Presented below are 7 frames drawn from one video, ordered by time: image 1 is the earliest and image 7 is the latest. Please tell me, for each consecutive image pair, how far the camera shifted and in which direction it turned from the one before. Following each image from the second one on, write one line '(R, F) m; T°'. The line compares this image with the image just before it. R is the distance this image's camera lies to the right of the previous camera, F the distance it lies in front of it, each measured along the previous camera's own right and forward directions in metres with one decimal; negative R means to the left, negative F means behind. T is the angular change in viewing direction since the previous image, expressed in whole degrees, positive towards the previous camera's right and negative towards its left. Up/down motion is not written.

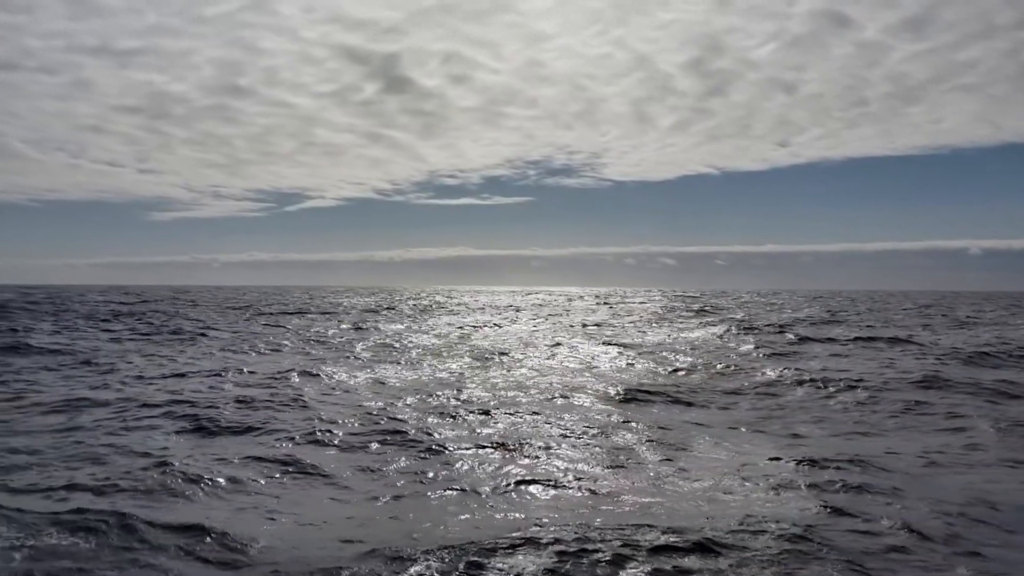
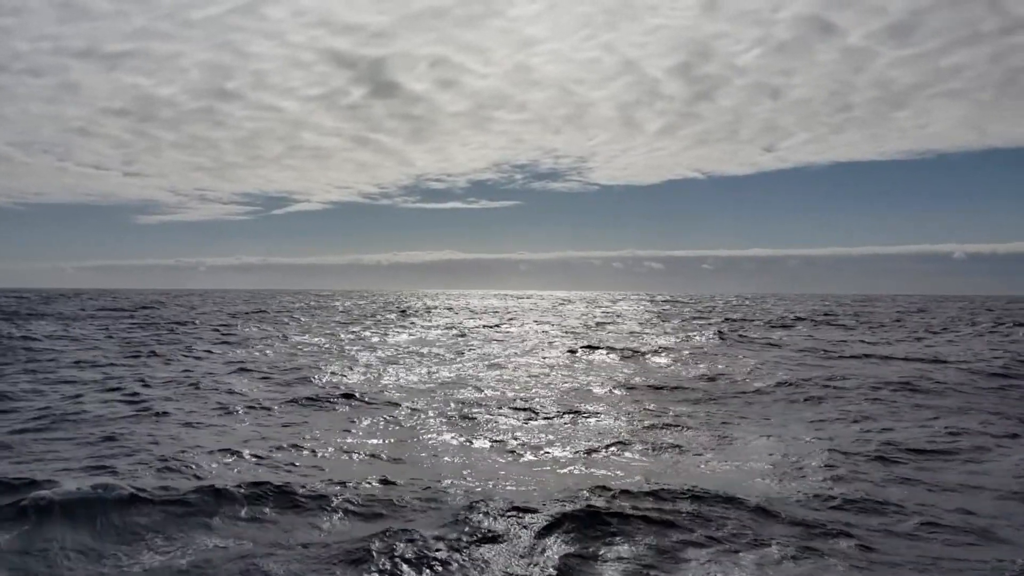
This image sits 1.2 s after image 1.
(-0.6, -0.2) m; +1°
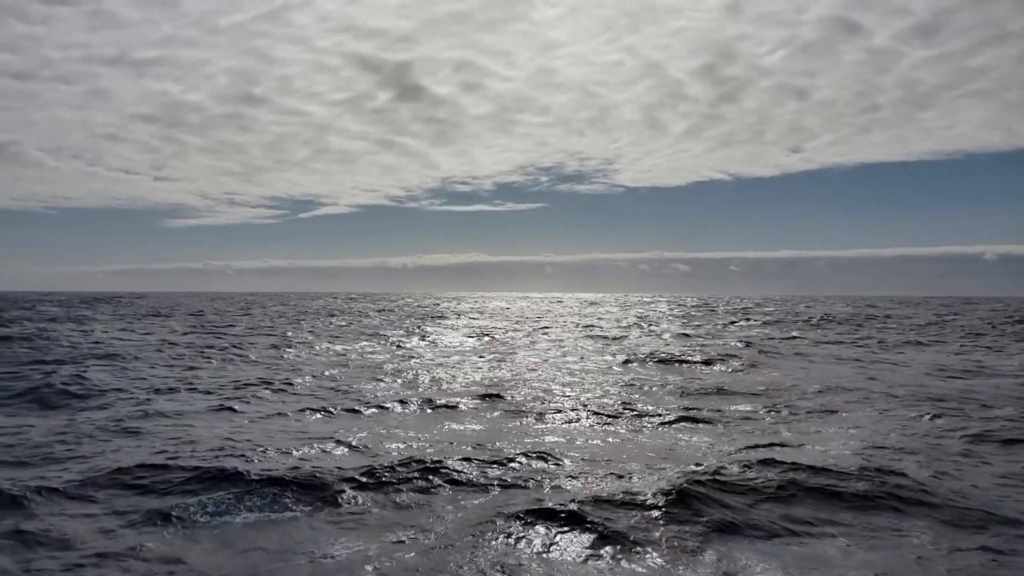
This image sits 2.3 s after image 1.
(-1.3, -0.5) m; -2°
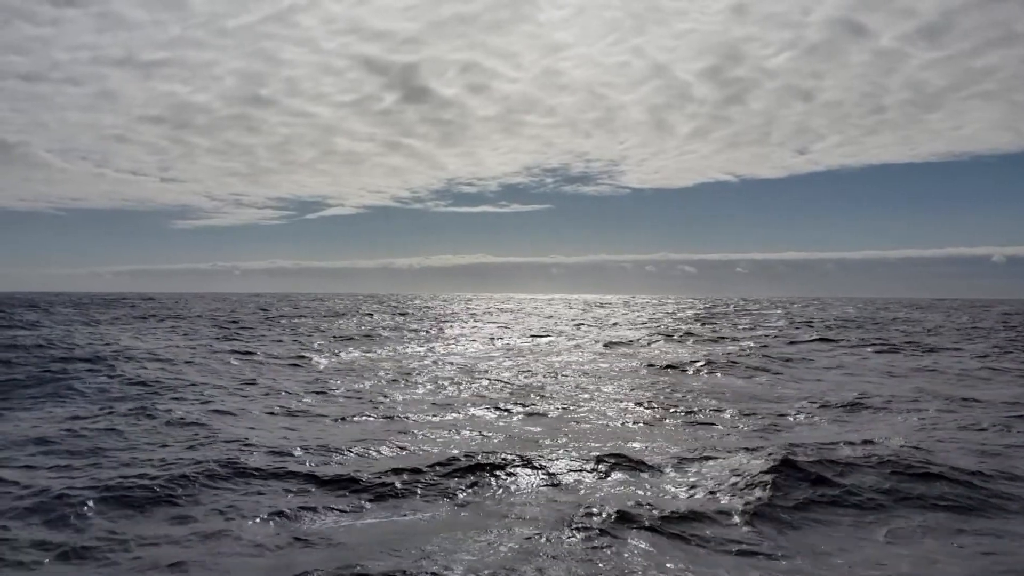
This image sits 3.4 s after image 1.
(-0.7, -0.6) m; 0°
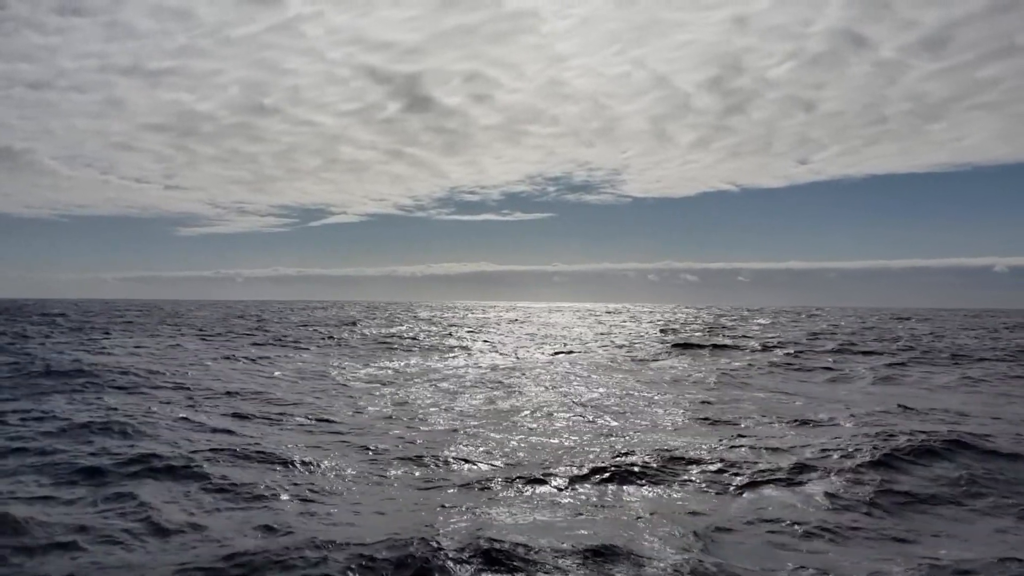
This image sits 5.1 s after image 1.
(-0.2, -0.4) m; 0°
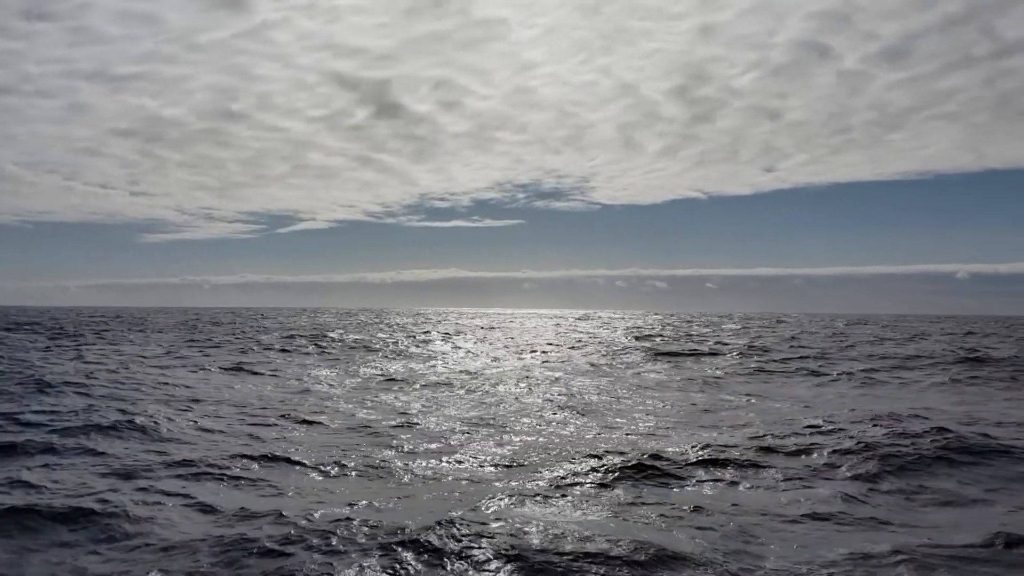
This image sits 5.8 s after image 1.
(+1.7, +0.6) m; +2°
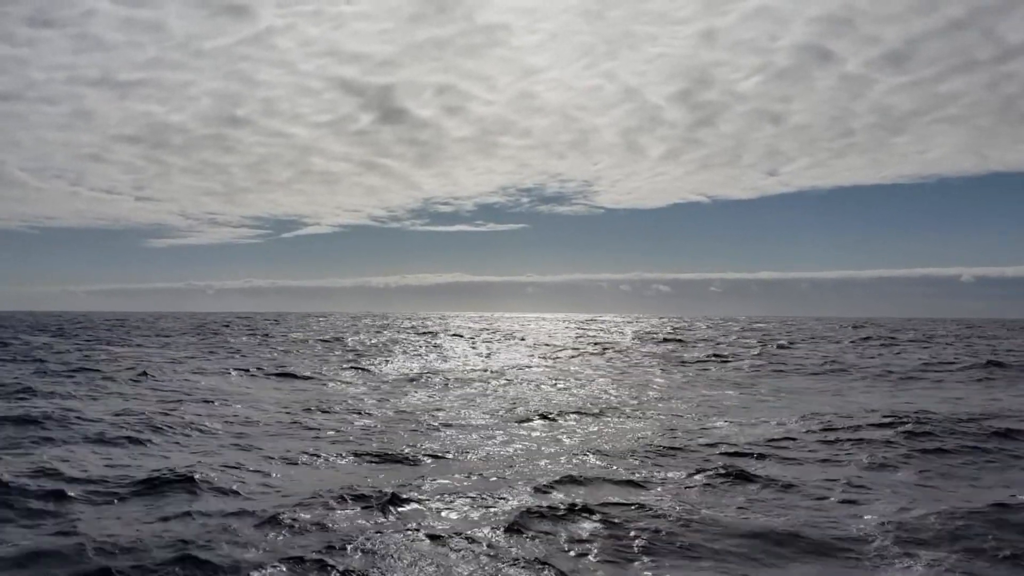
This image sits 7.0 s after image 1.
(0.0, -0.3) m; 0°
